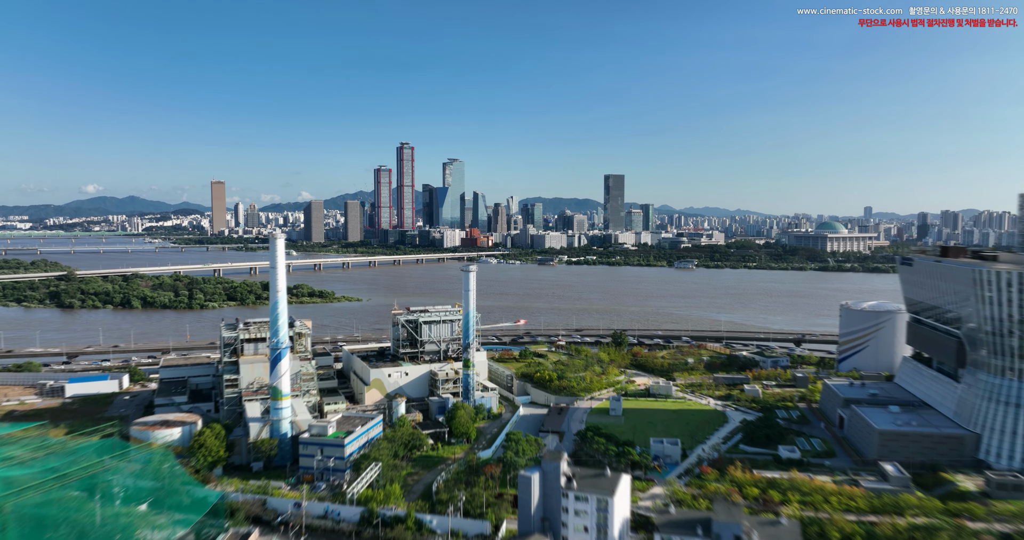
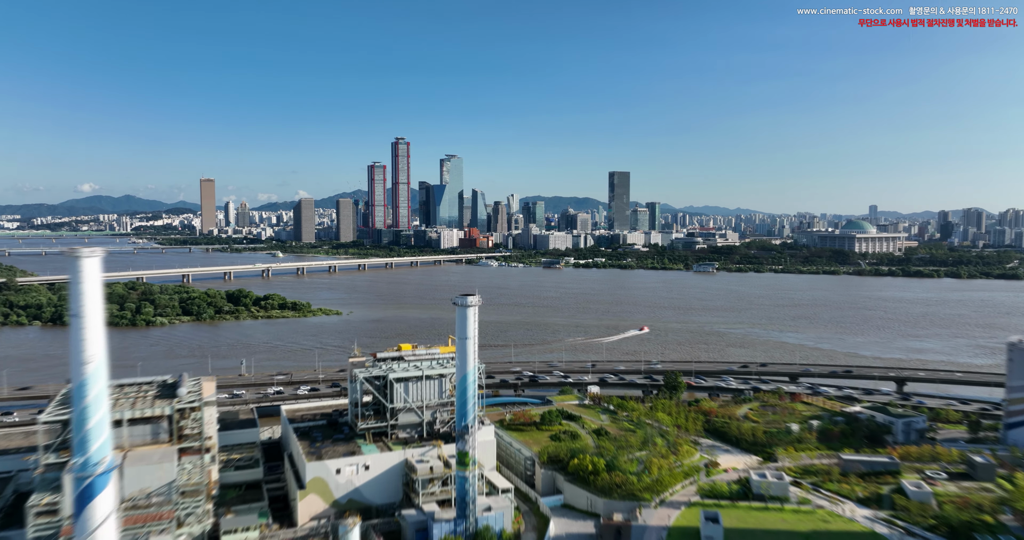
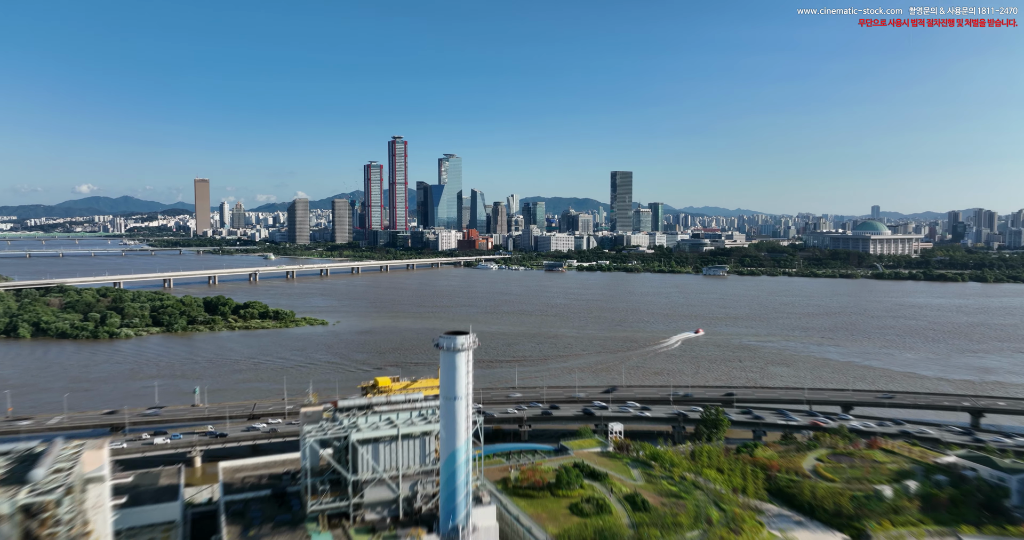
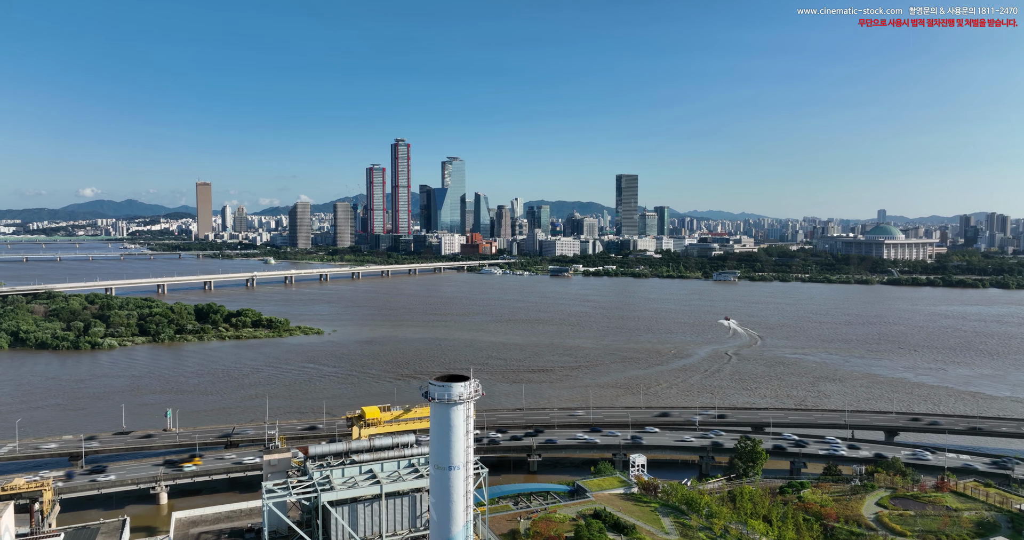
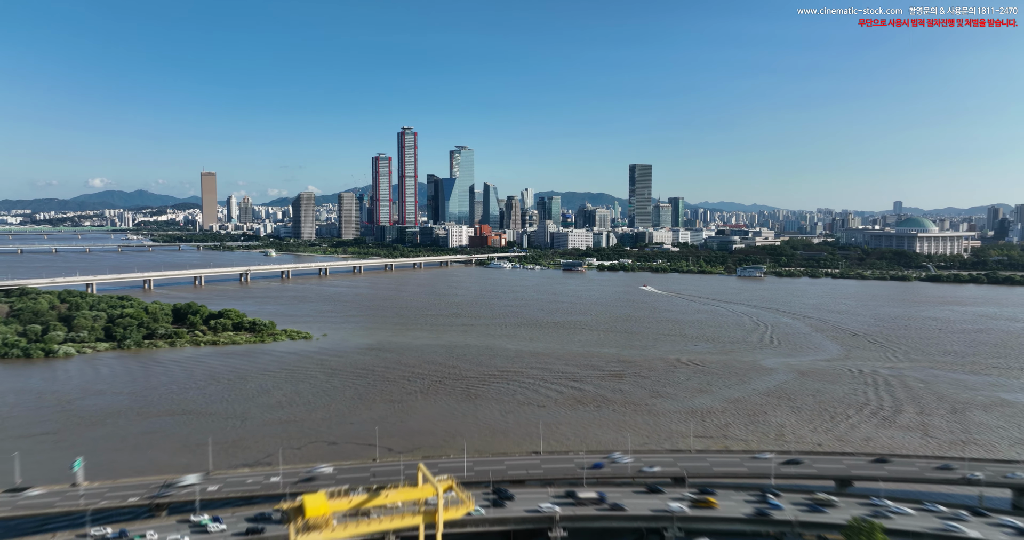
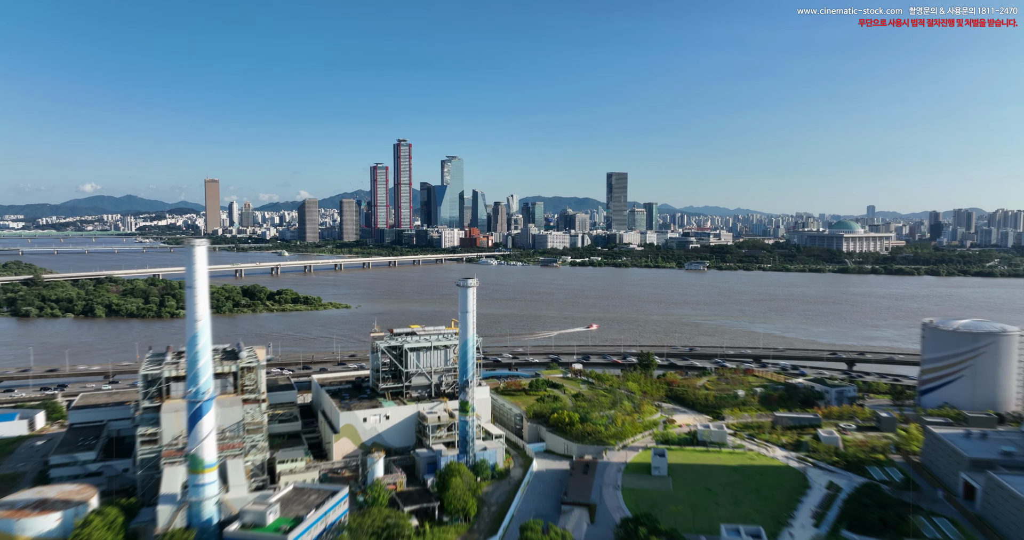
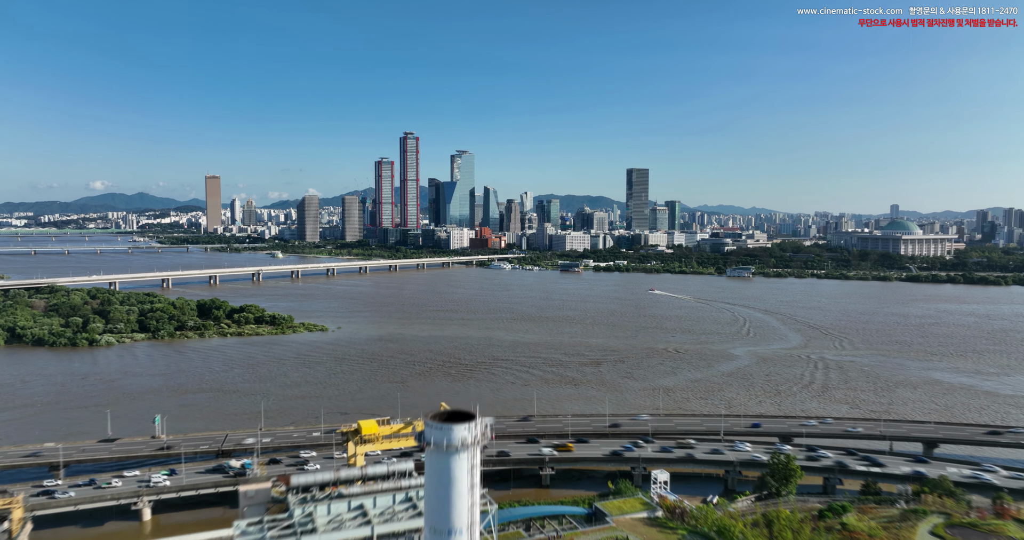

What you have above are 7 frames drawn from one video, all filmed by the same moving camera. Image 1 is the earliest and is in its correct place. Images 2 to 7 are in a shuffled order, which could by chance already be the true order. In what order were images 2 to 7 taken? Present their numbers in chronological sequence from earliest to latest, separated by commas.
6, 2, 3, 4, 7, 5
